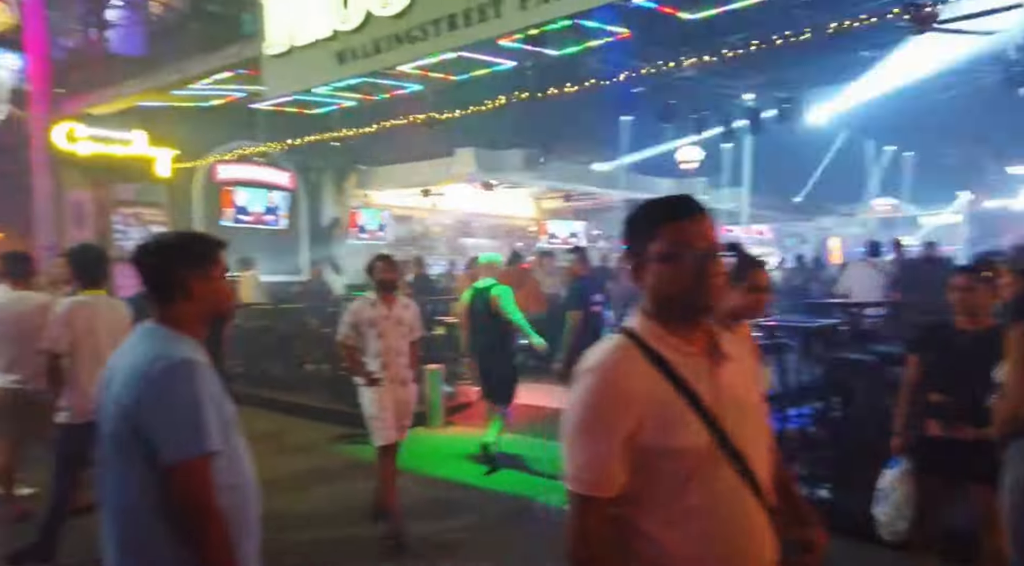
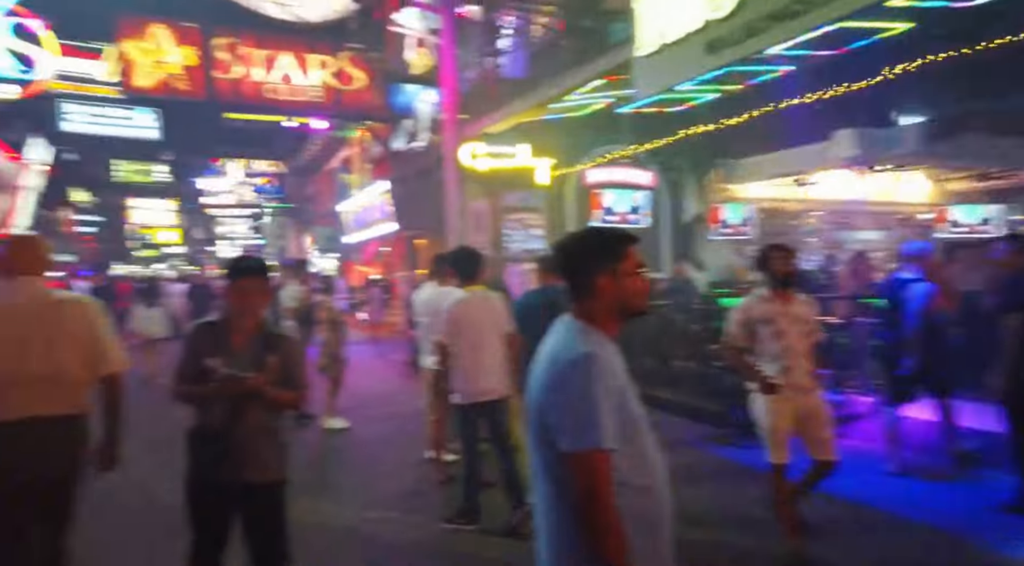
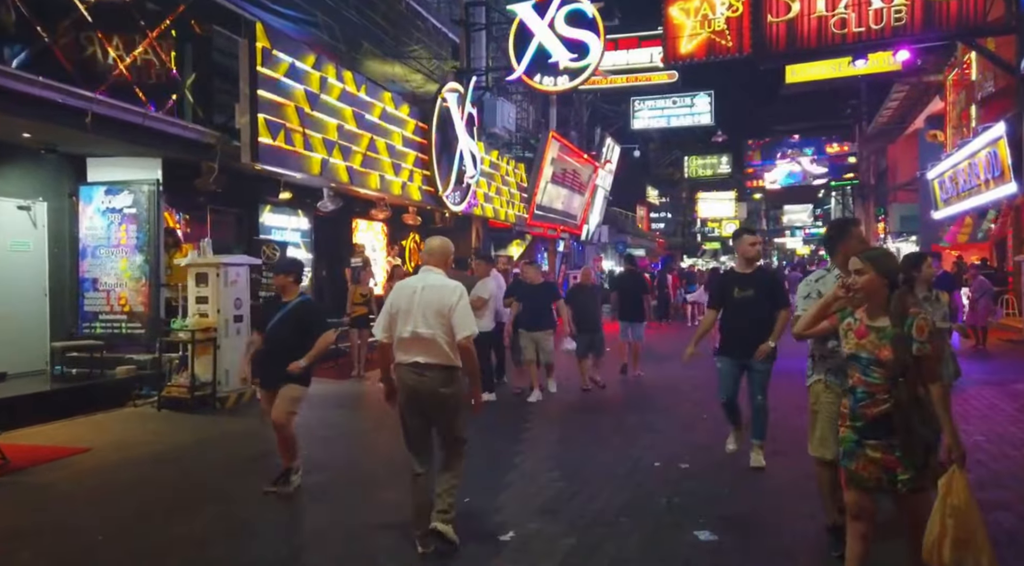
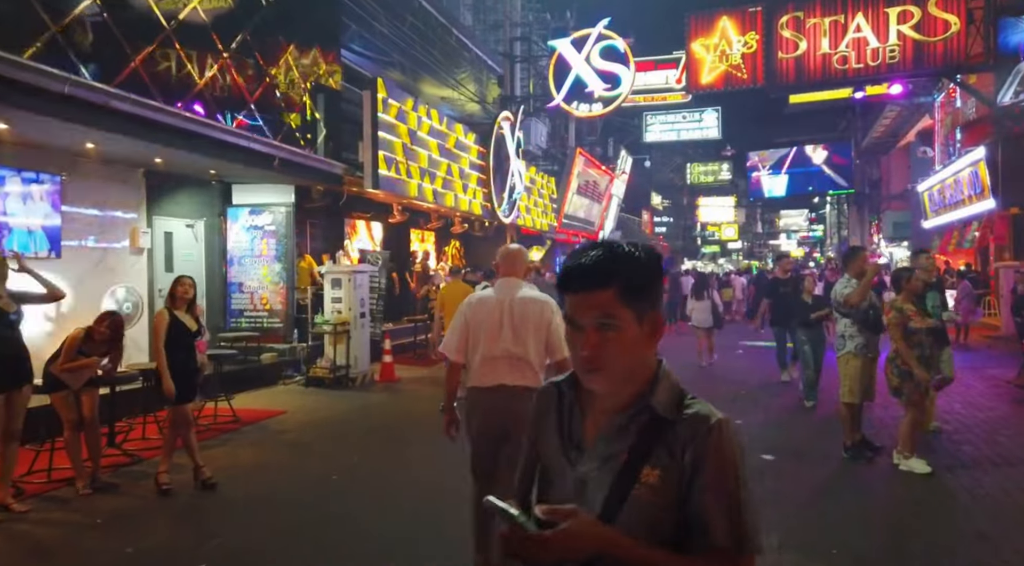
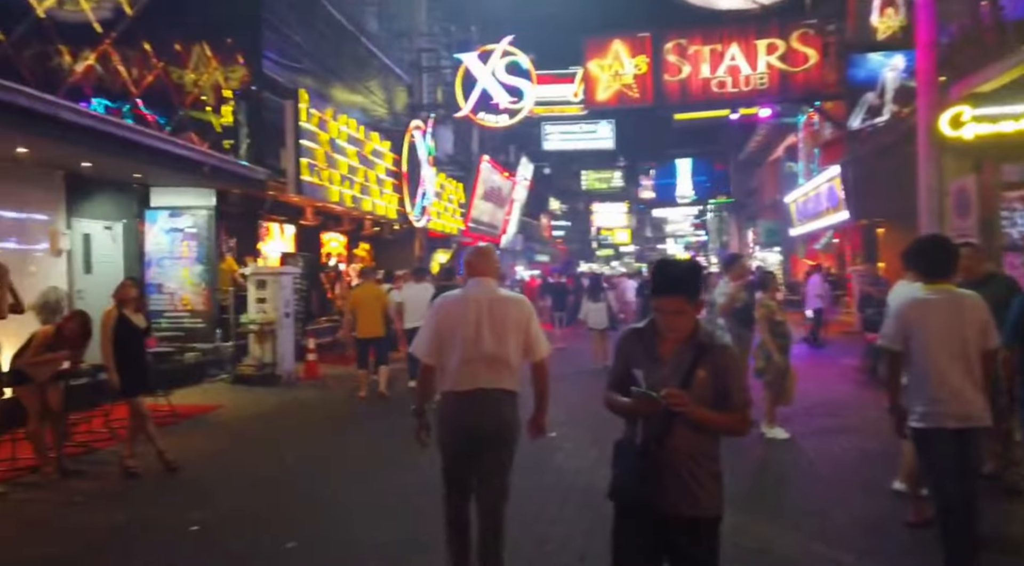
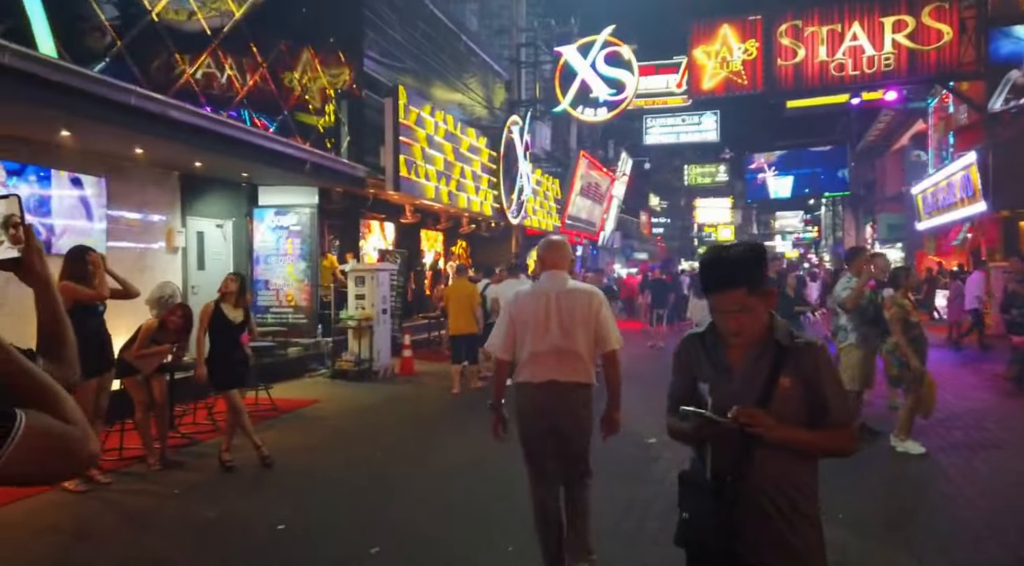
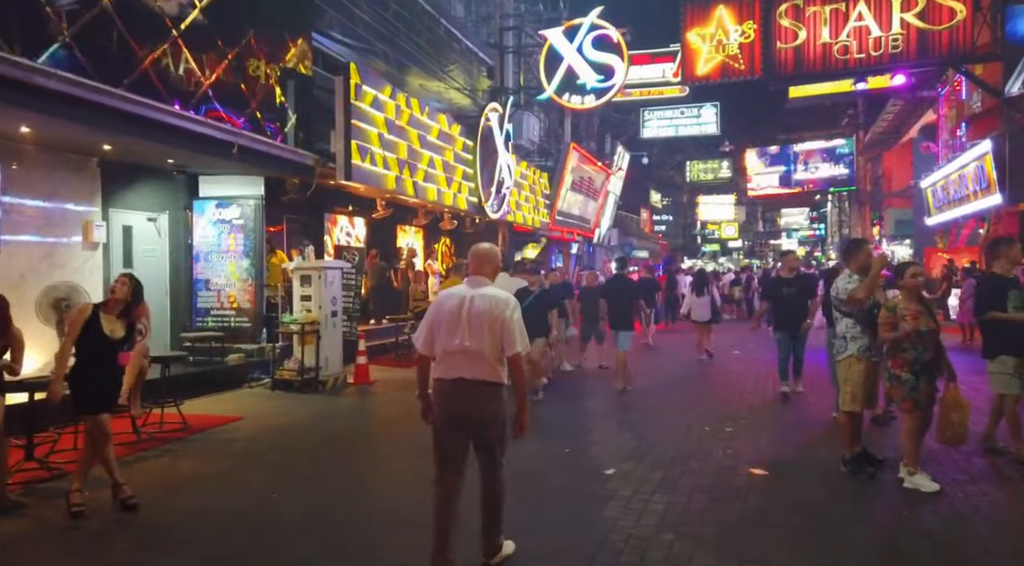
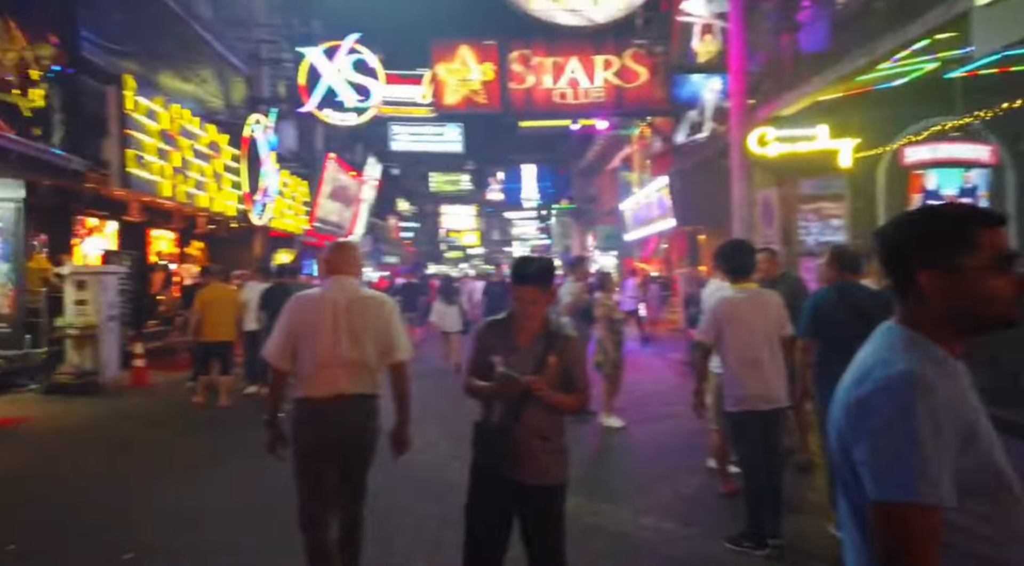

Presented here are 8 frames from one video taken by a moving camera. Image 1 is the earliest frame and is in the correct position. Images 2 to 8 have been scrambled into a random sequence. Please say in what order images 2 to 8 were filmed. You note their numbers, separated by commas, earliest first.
2, 8, 5, 6, 4, 7, 3
